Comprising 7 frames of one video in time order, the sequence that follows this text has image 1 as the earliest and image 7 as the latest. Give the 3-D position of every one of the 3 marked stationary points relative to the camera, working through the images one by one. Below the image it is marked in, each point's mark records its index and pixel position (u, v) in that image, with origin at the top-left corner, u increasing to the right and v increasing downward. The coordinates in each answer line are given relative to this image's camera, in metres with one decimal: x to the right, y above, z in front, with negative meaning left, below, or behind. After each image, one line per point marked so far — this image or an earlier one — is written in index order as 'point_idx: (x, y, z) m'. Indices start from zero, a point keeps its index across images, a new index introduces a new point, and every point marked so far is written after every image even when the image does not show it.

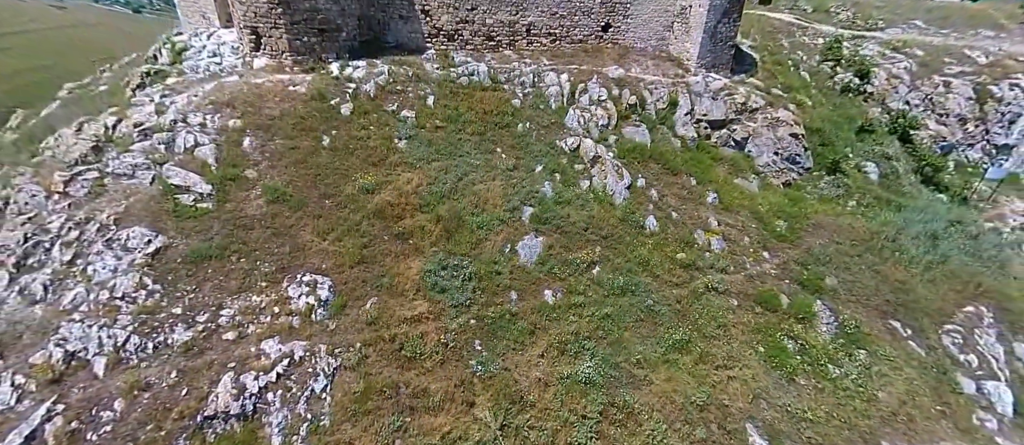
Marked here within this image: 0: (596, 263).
0: (+1.6, -0.8, +8.3) m
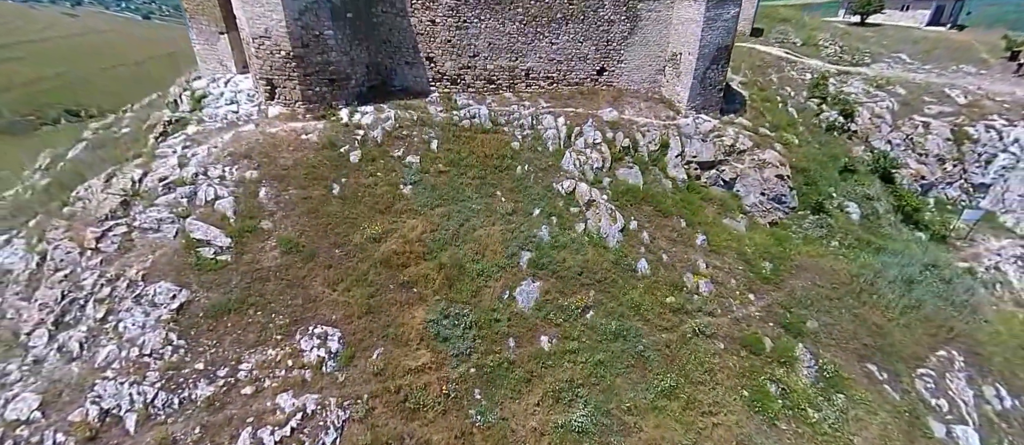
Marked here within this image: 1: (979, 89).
0: (+1.6, -1.7, +8.8) m
1: (+18.0, +5.1, +16.7) m
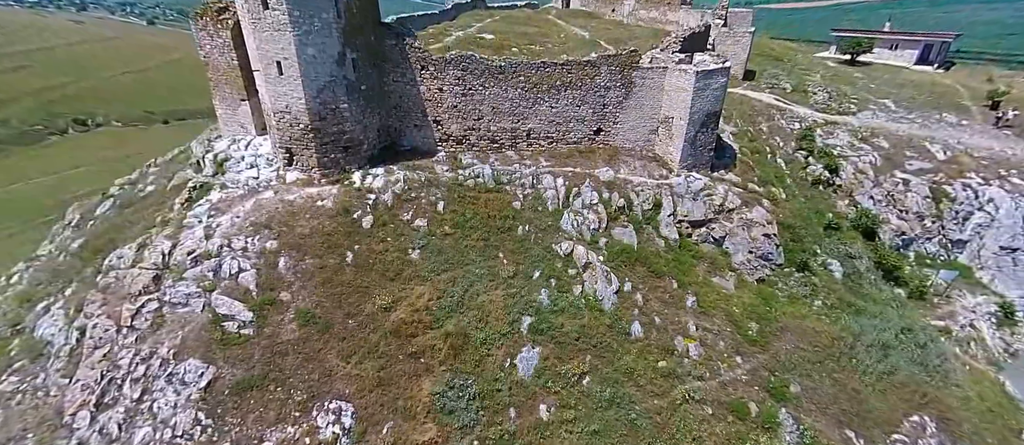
0: (+1.6, -3.3, +9.3) m
1: (+18.0, +3.2, +17.5) m
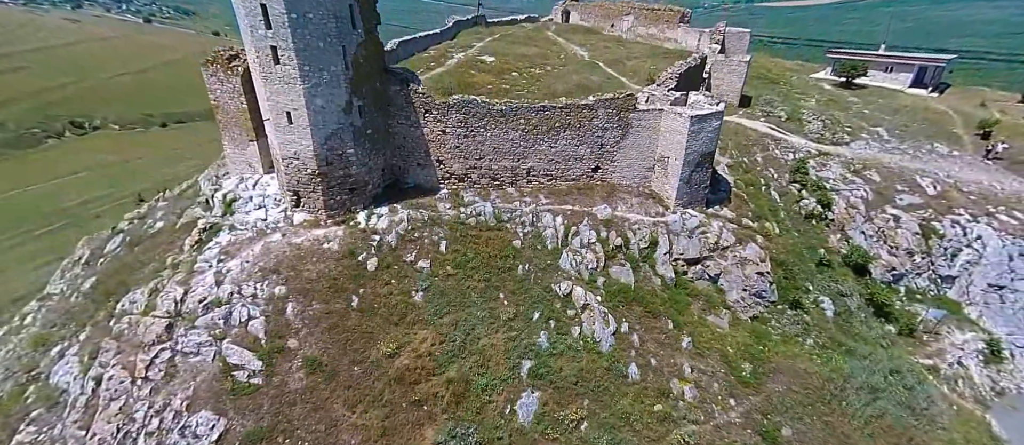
0: (+1.6, -4.4, +9.6) m
1: (+18.1, +1.9, +17.9) m
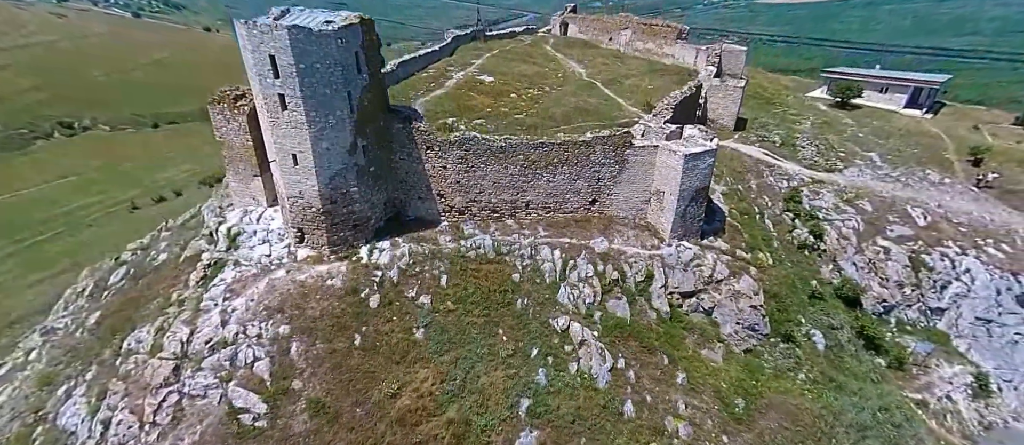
0: (+1.5, -5.4, +9.9) m
1: (+18.0, +0.7, +18.3) m
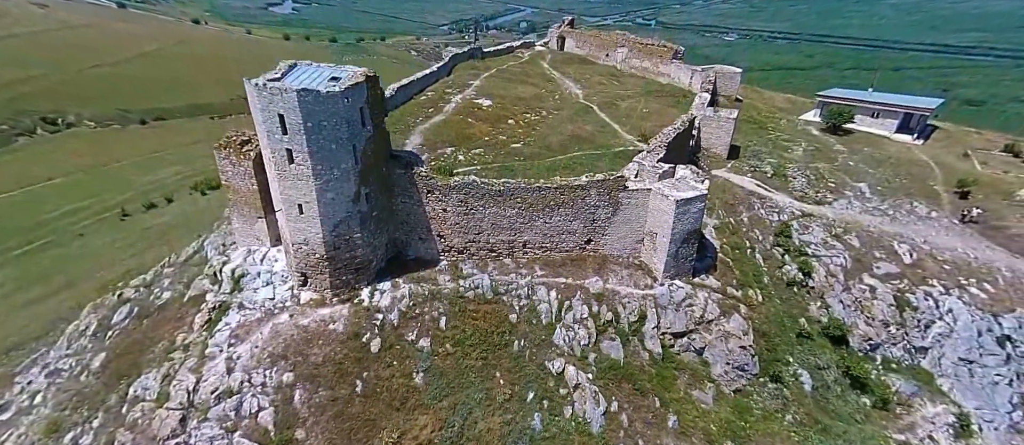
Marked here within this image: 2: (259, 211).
0: (+1.5, -6.7, +10.2) m
1: (+17.9, -0.9, +18.9) m
2: (-7.6, +0.3, +13.1) m
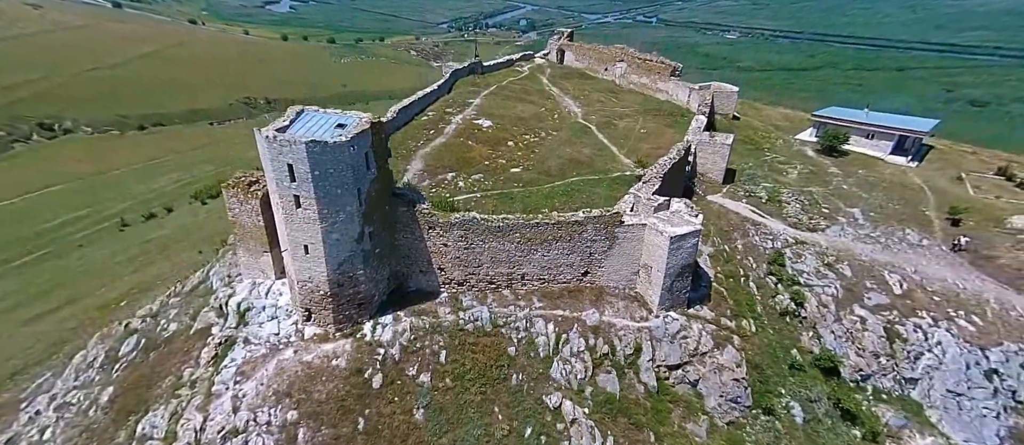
0: (+1.4, -7.8, +10.5) m
1: (+17.8, -2.2, +19.3) m
2: (-7.7, -0.7, +13.4) m
